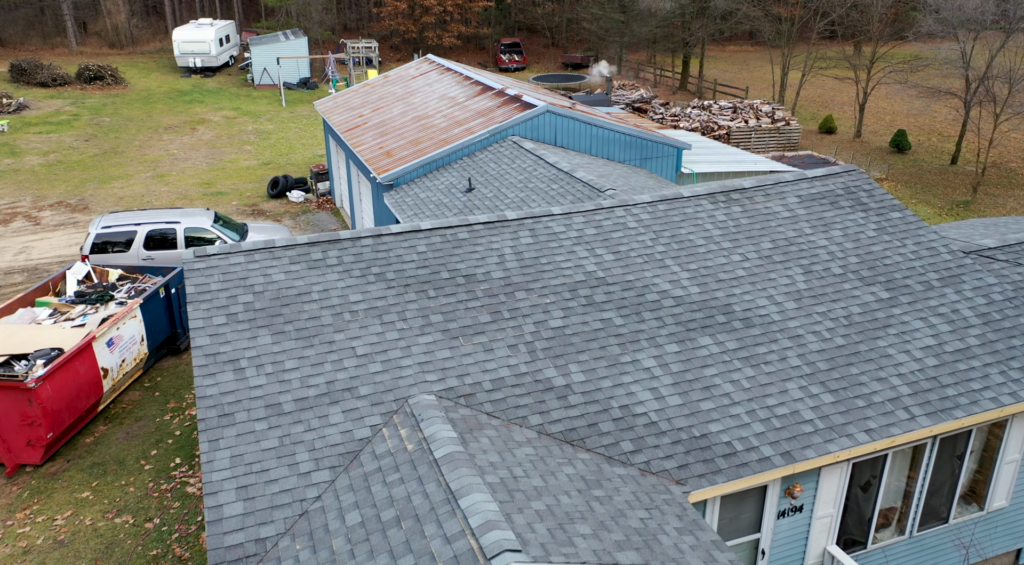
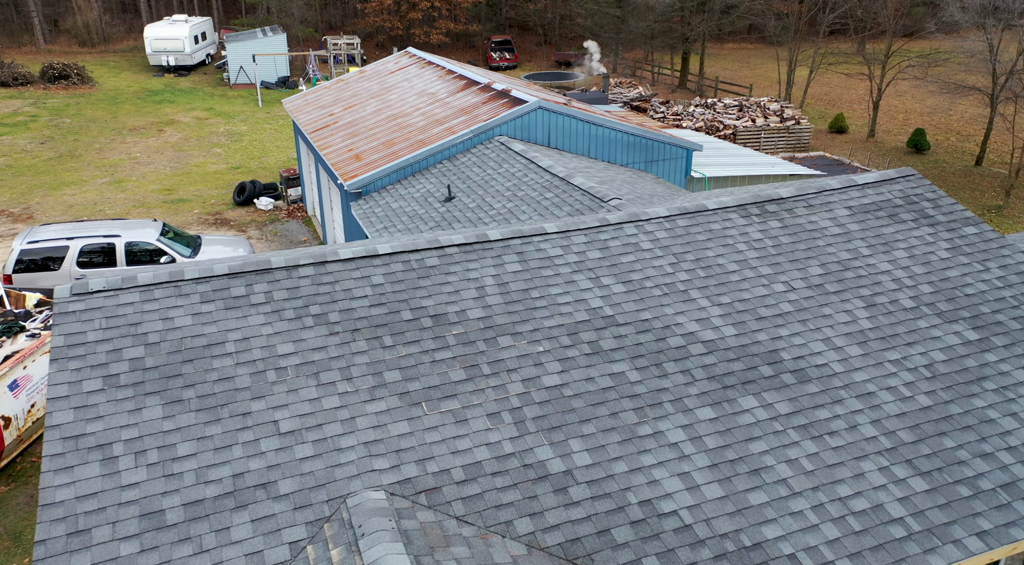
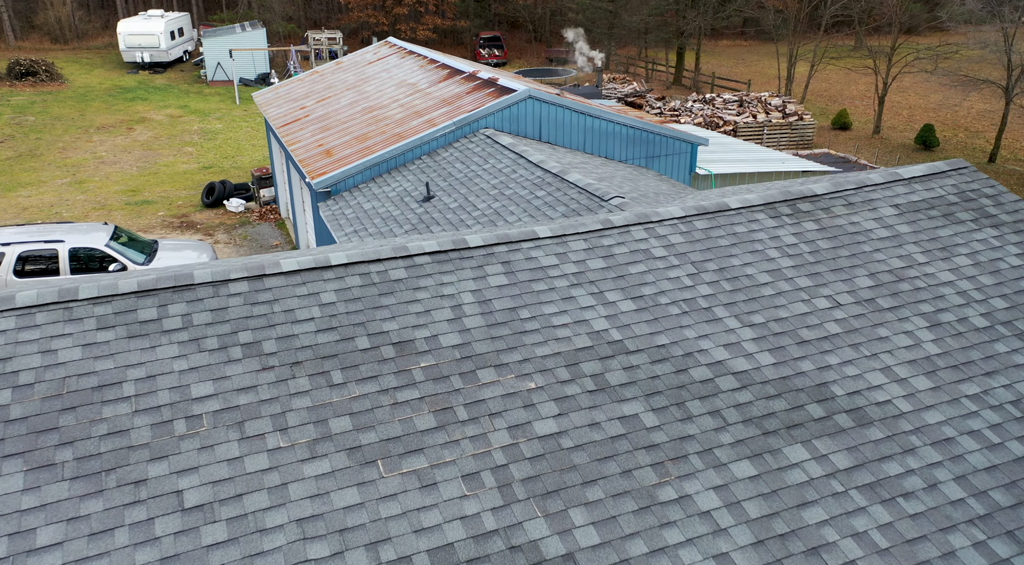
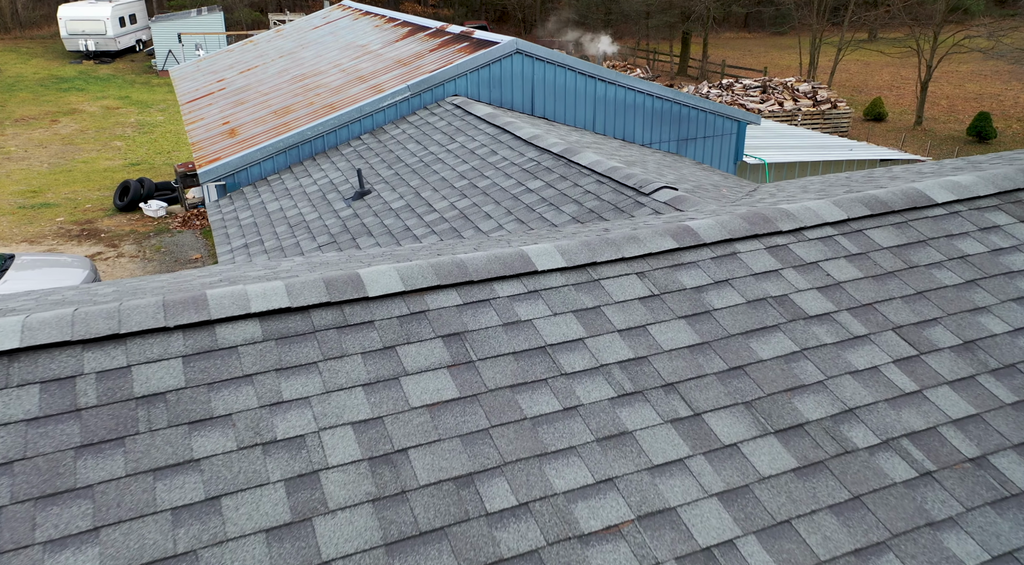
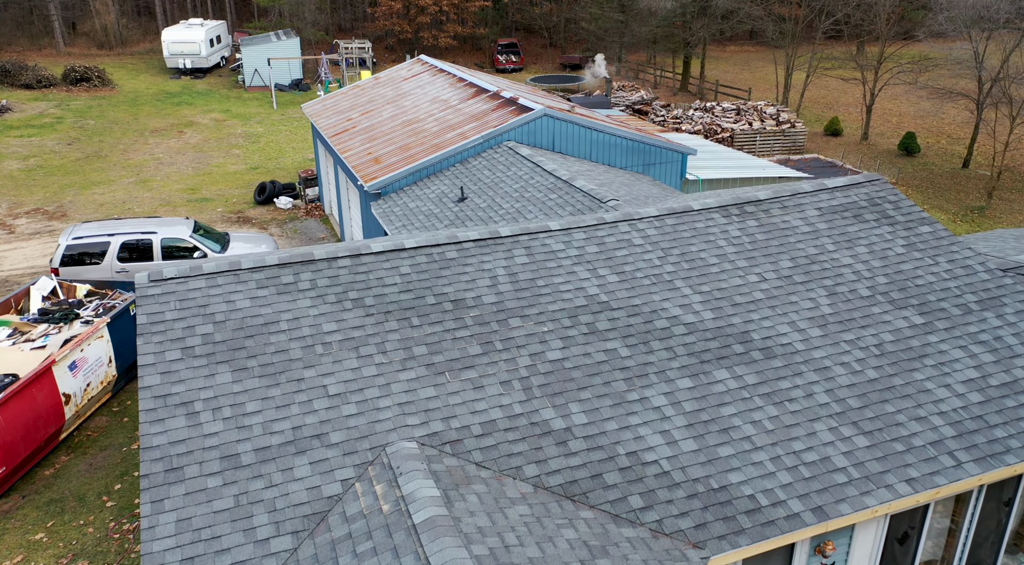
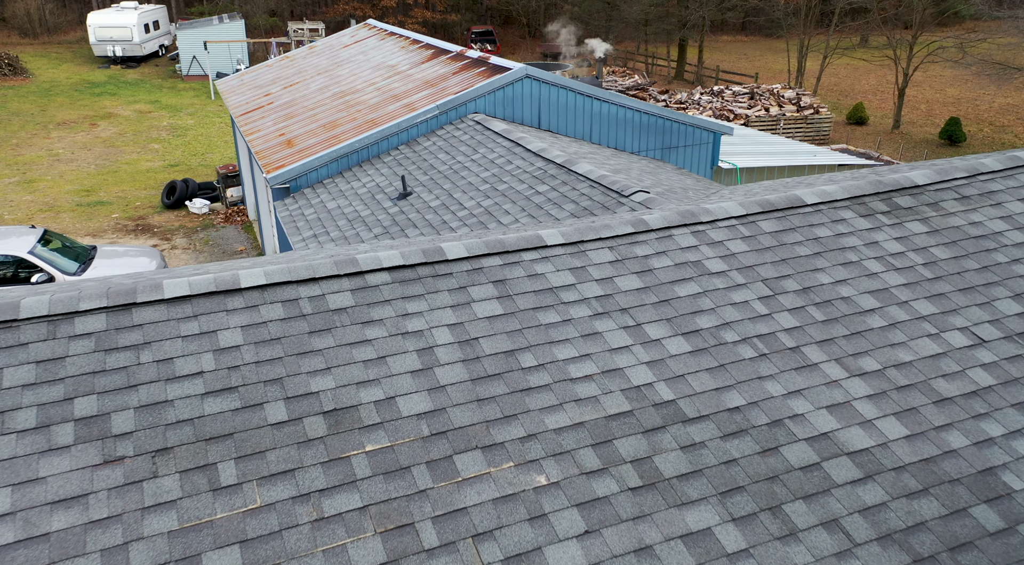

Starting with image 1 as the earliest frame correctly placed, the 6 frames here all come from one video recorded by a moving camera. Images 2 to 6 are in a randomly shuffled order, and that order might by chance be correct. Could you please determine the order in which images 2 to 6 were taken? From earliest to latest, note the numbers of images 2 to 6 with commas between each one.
5, 2, 3, 6, 4
